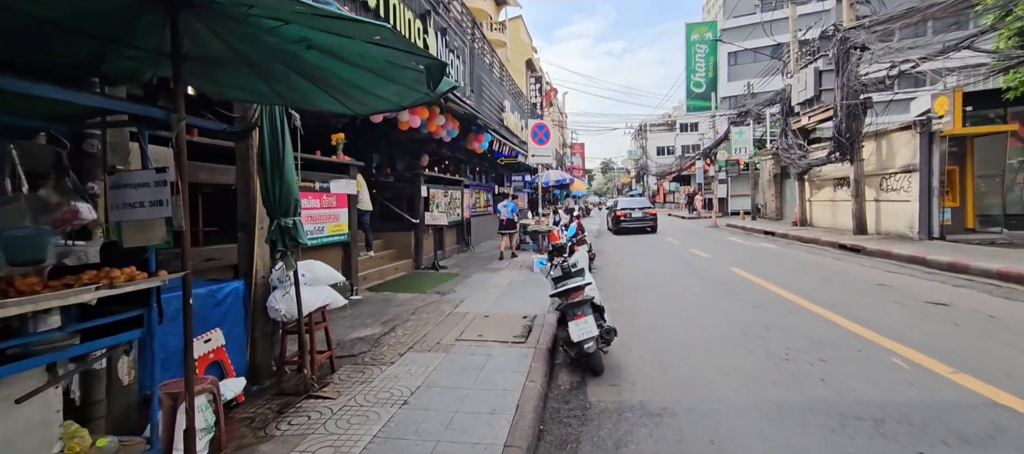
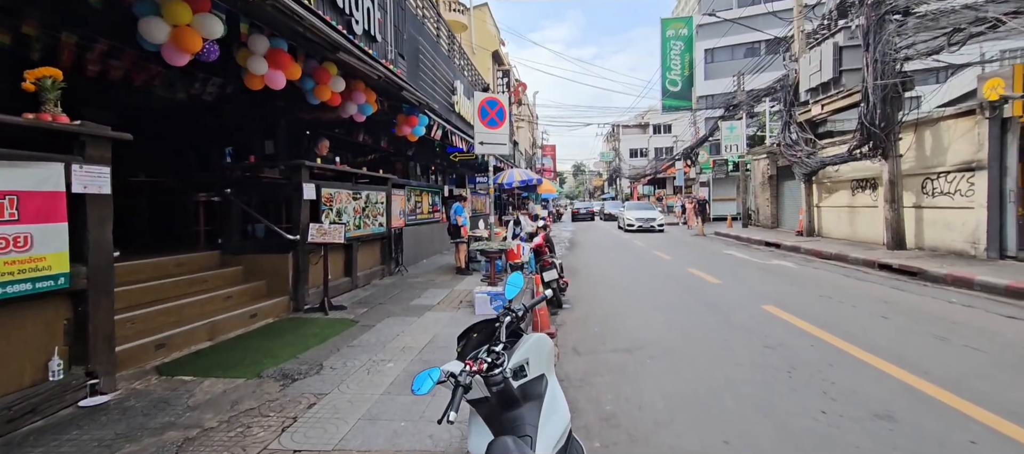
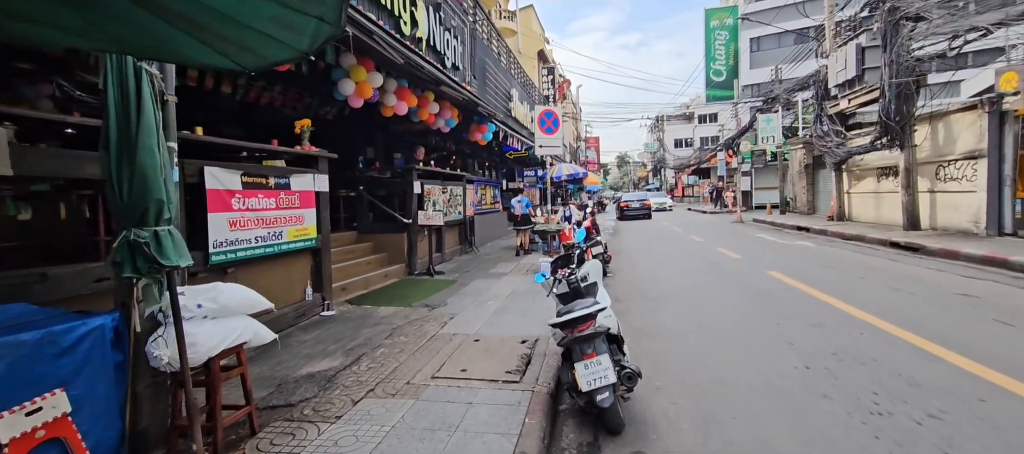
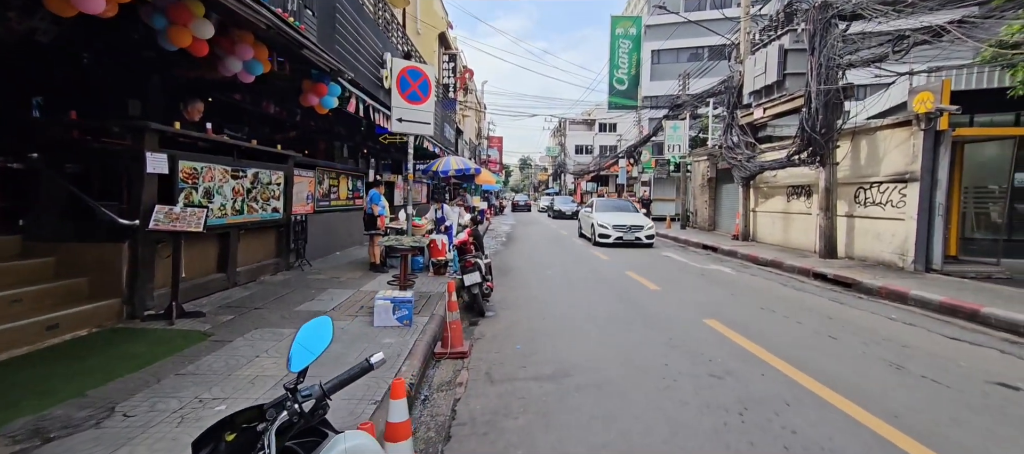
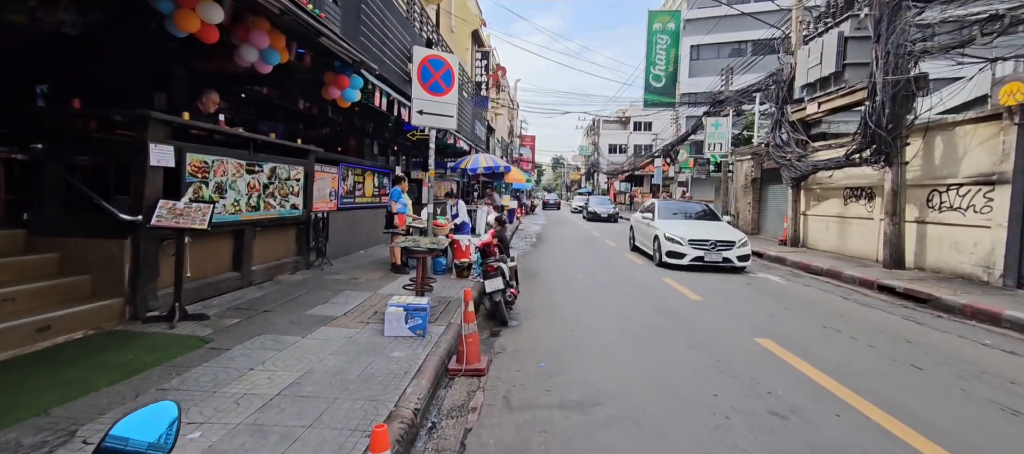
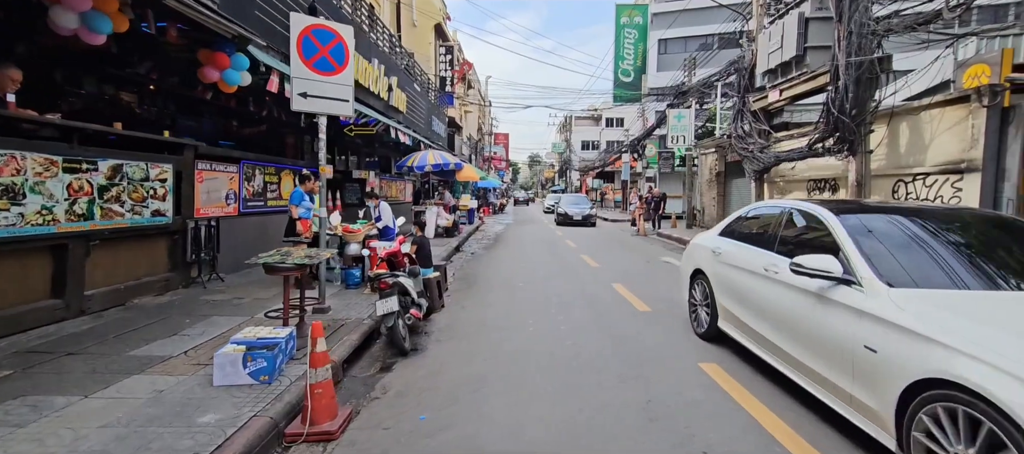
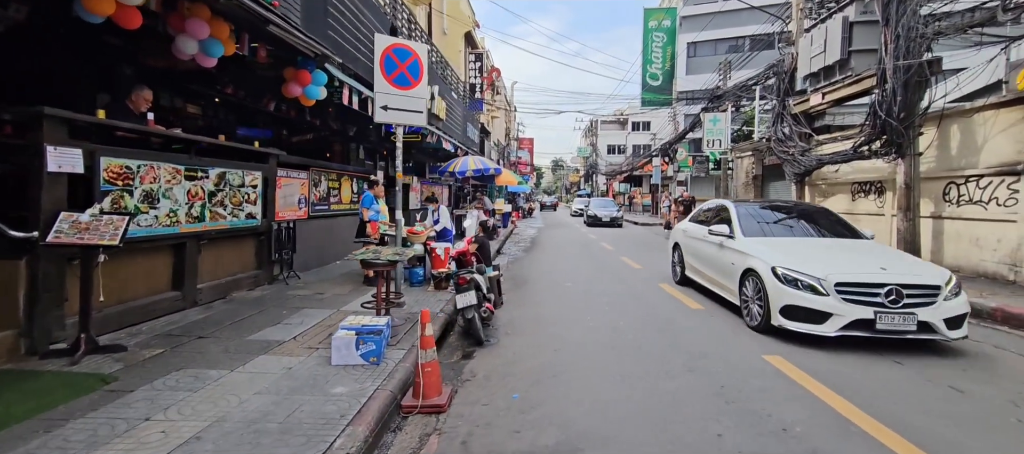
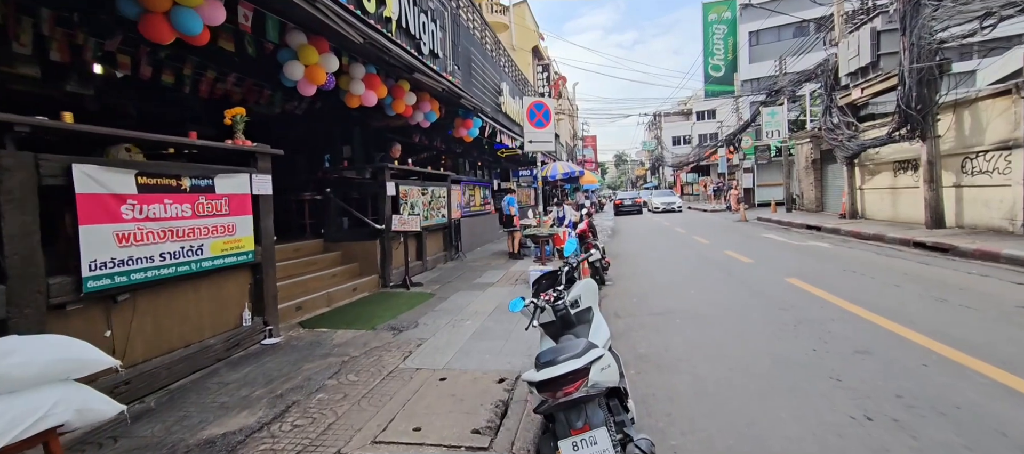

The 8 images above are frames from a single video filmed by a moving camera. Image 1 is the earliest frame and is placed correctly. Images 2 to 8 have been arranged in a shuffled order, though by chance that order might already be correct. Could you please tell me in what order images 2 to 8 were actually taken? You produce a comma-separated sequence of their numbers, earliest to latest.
3, 8, 2, 4, 5, 7, 6
